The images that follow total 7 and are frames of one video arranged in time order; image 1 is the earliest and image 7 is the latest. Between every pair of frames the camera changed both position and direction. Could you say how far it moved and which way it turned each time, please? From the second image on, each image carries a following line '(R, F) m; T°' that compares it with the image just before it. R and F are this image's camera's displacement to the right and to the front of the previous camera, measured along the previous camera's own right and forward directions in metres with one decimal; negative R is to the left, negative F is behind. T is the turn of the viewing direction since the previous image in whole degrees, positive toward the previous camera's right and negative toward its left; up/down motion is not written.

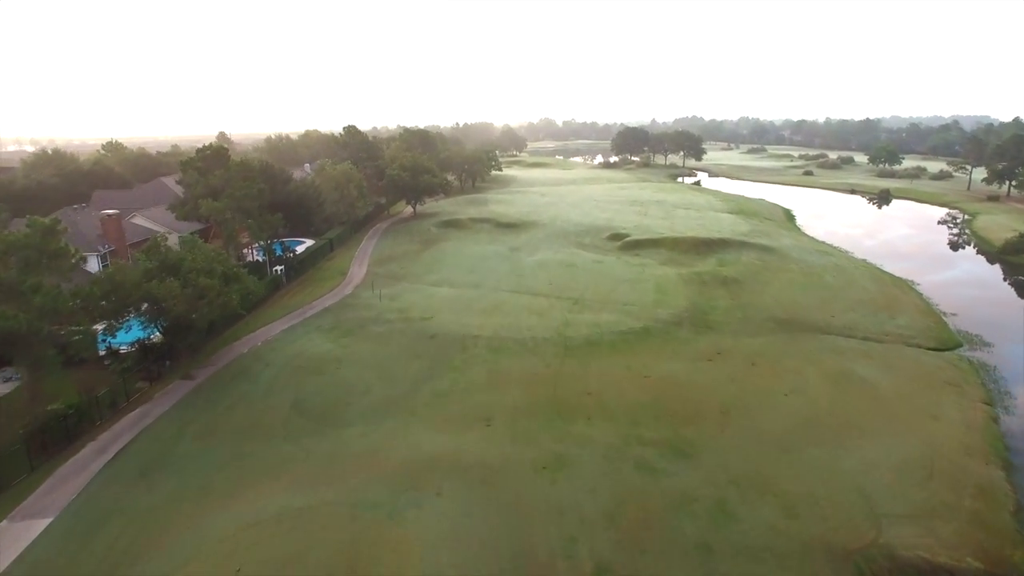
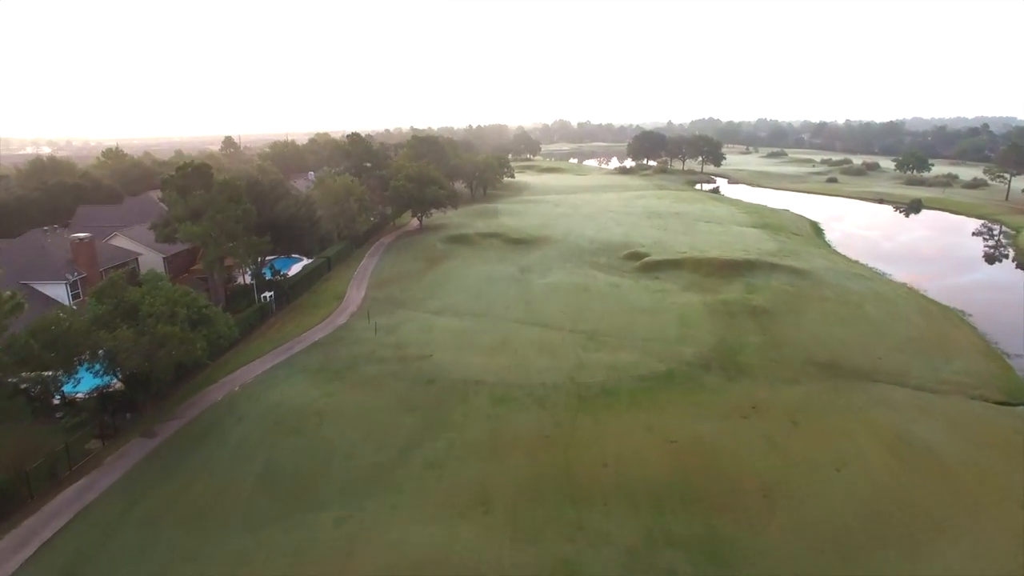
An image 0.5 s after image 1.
(+0.3, +3.6) m; -1°
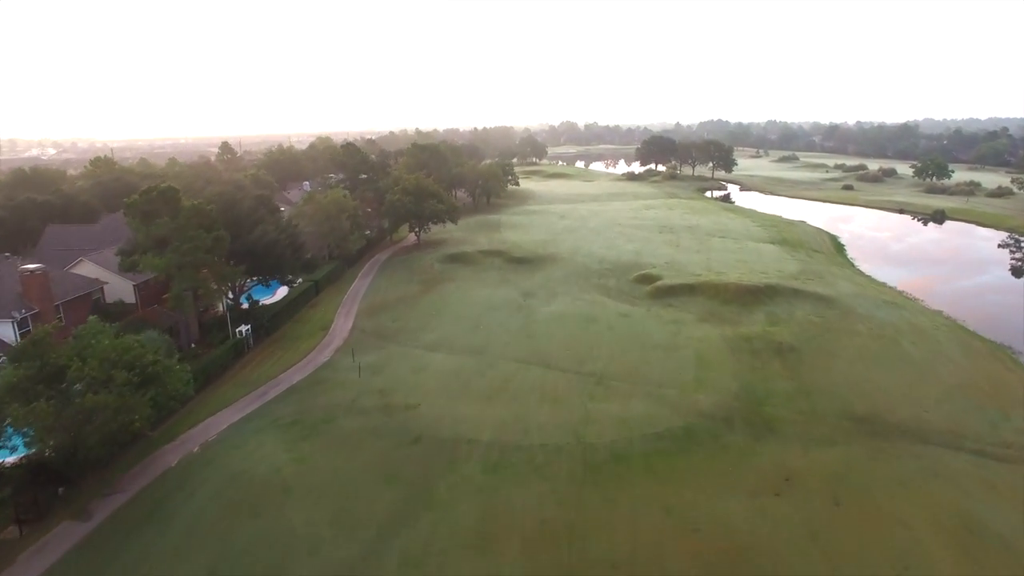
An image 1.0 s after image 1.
(+0.4, +3.6) m; -1°
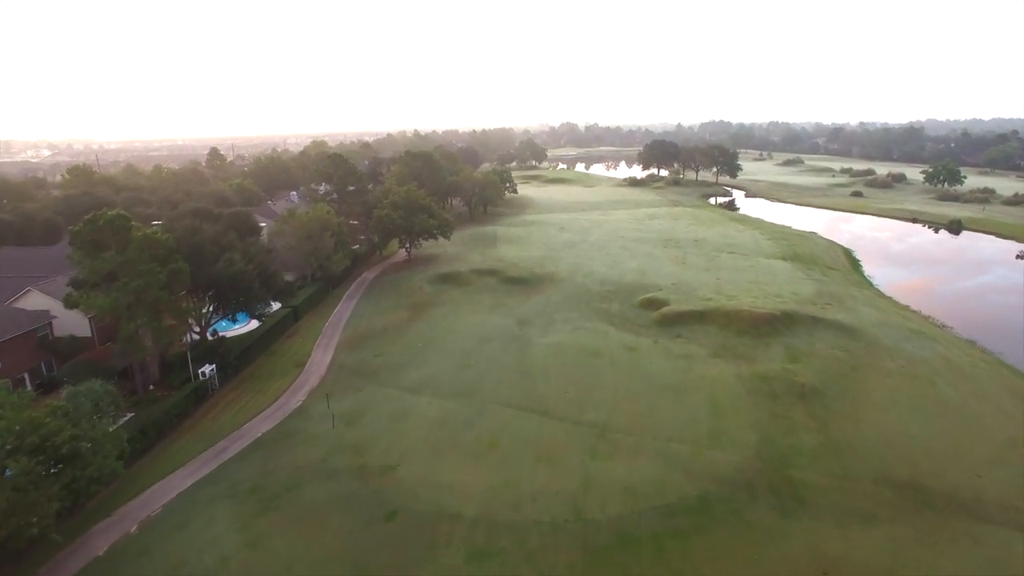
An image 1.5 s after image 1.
(+0.4, +3.6) m; 0°
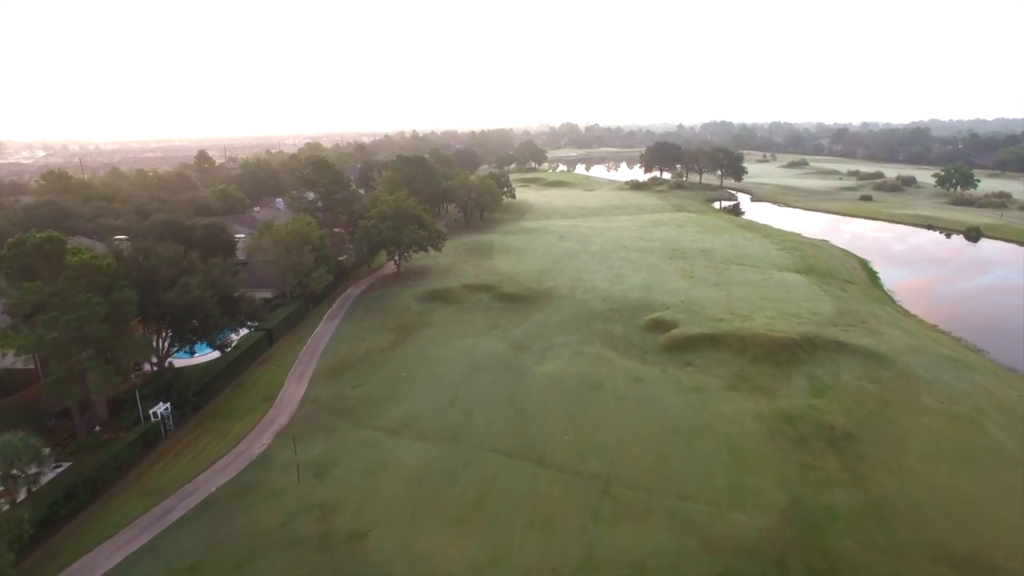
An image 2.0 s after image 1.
(+0.4, +3.7) m; 0°
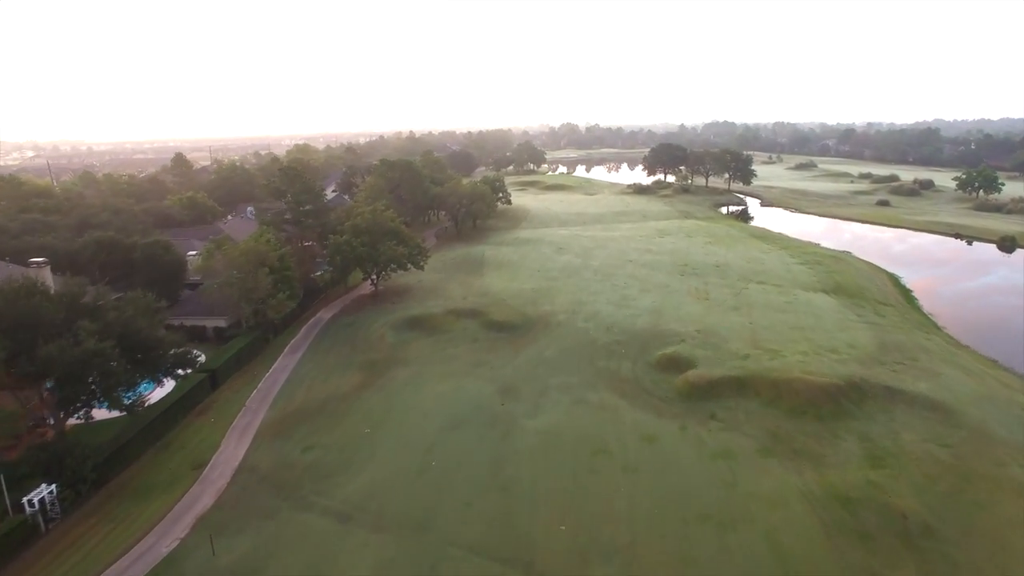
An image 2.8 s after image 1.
(+0.6, +6.2) m; 0°
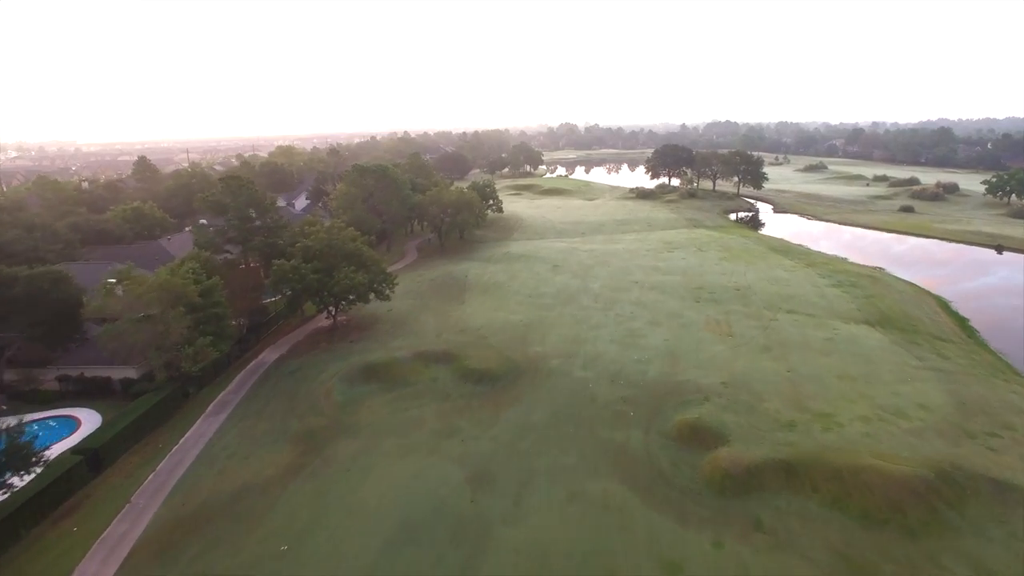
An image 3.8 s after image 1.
(+0.9, +8.0) m; 0°
